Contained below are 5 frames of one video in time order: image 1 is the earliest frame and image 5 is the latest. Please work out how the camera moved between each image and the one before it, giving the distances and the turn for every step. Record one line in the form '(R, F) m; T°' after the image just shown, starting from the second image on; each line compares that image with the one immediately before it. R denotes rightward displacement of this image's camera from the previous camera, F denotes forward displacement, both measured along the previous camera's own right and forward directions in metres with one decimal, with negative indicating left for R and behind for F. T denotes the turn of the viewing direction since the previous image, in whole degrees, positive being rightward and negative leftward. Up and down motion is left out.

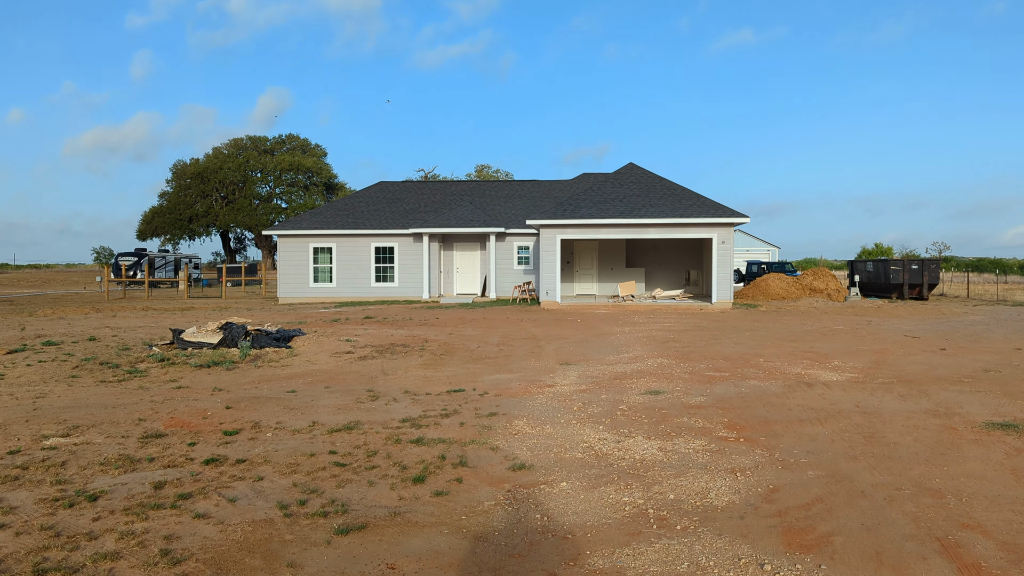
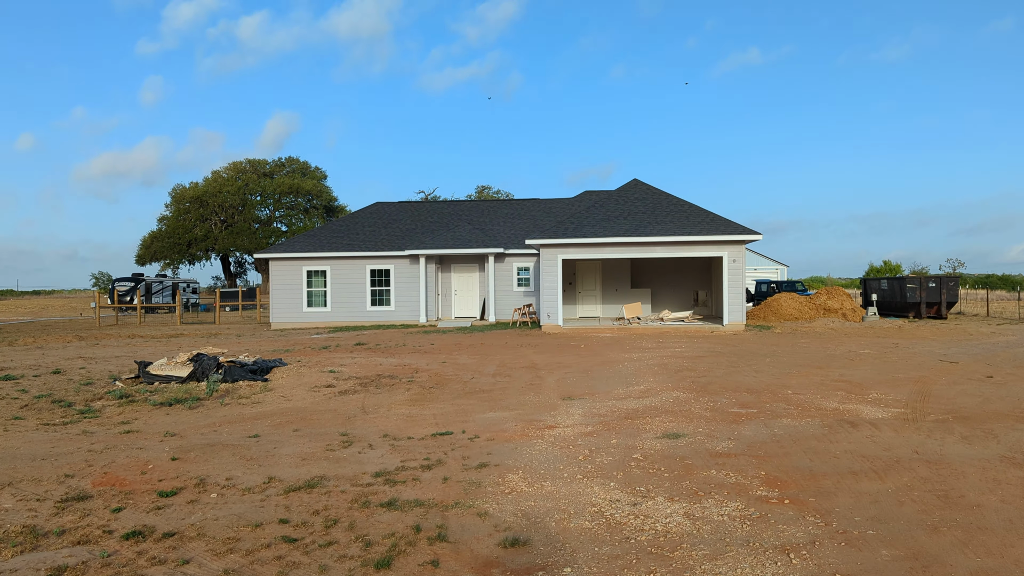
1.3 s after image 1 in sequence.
(+0.1, +1.2) m; 0°
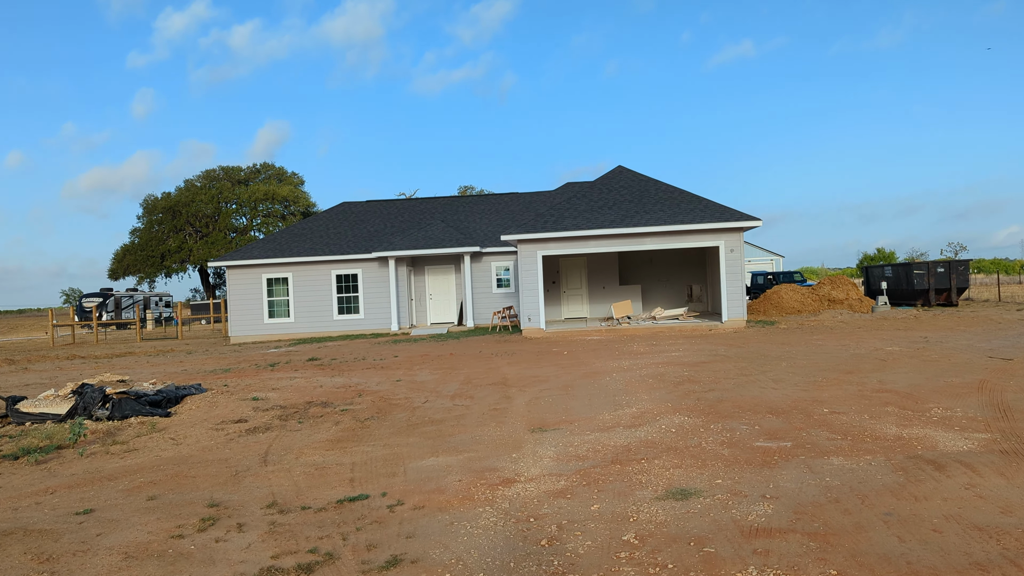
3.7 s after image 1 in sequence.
(+0.4, +2.3) m; +1°
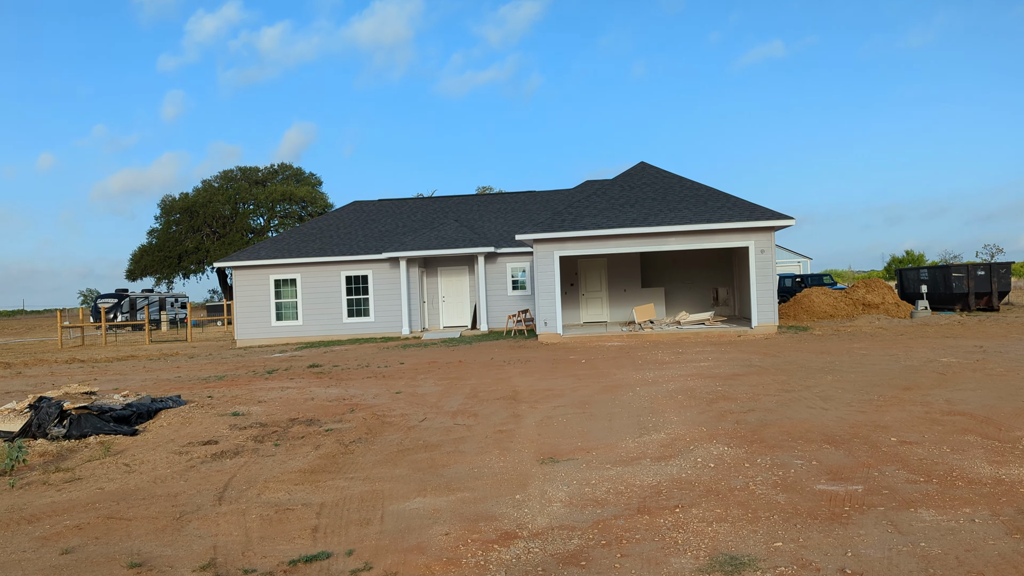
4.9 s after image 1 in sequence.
(+0.1, +1.2) m; -1°
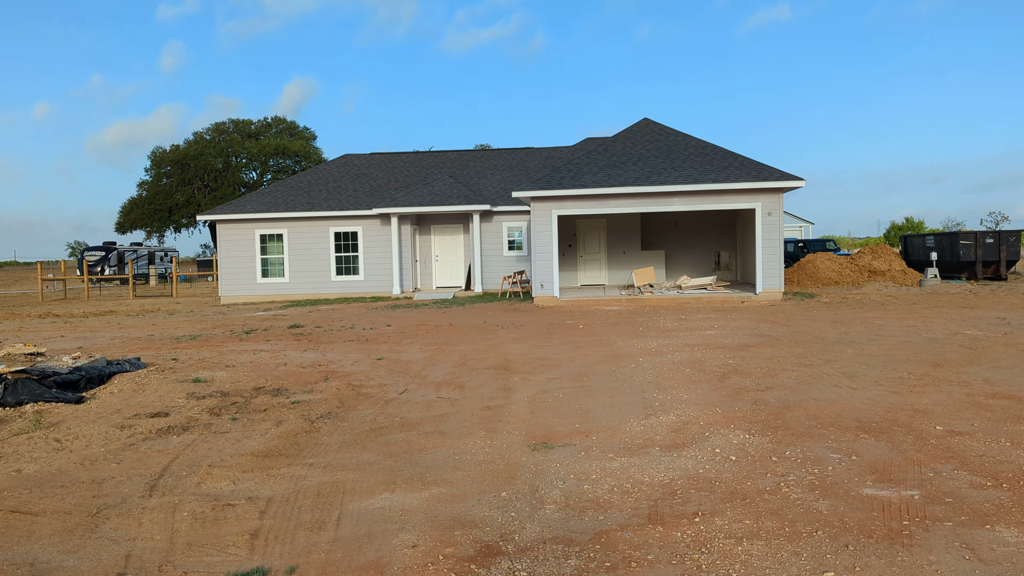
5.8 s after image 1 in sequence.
(0.0, +0.9) m; 0°
